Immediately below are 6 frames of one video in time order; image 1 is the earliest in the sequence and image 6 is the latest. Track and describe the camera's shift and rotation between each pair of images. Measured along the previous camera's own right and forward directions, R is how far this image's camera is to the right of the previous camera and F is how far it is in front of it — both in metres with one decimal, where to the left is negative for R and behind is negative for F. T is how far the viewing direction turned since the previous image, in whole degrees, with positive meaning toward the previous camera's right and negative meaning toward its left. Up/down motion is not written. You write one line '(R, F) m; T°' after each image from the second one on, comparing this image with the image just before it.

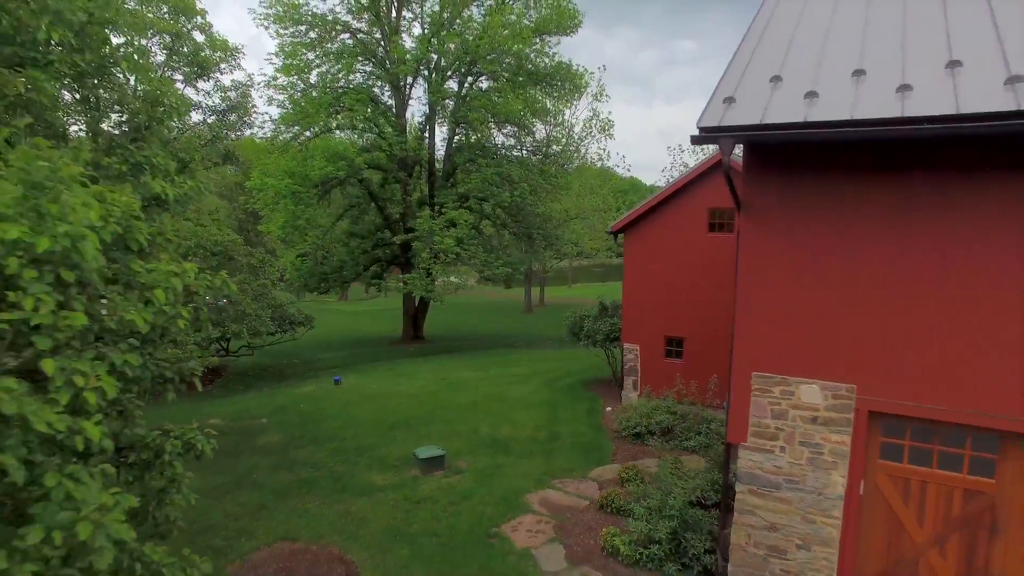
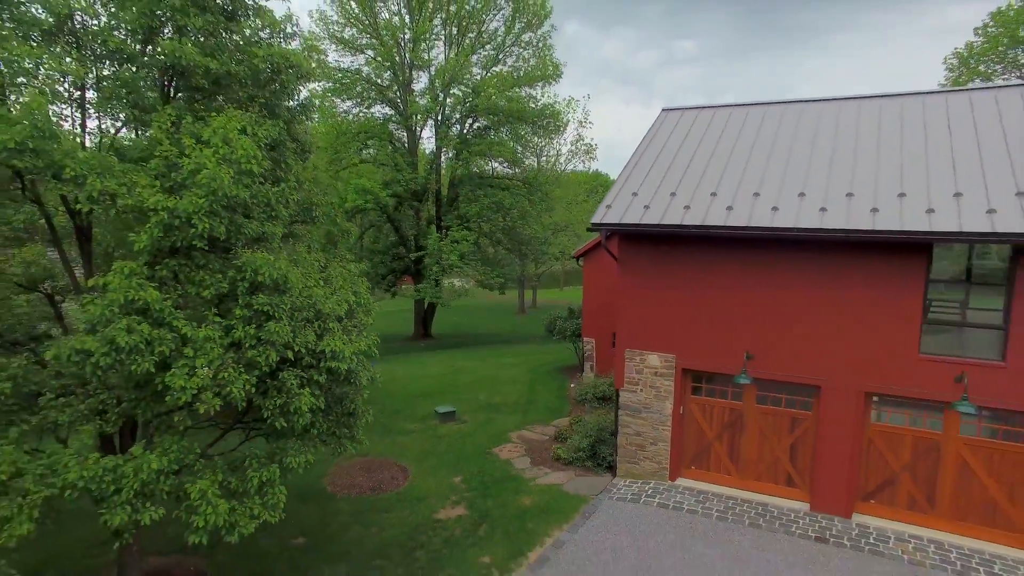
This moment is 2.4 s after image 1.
(+0.4, -4.7) m; 0°
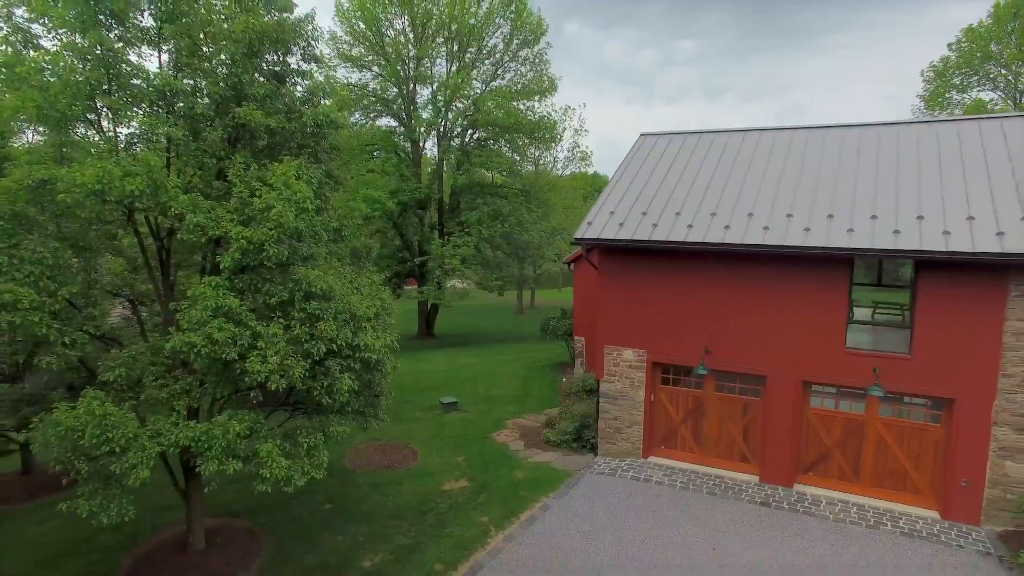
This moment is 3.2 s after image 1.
(+0.1, -1.6) m; 0°
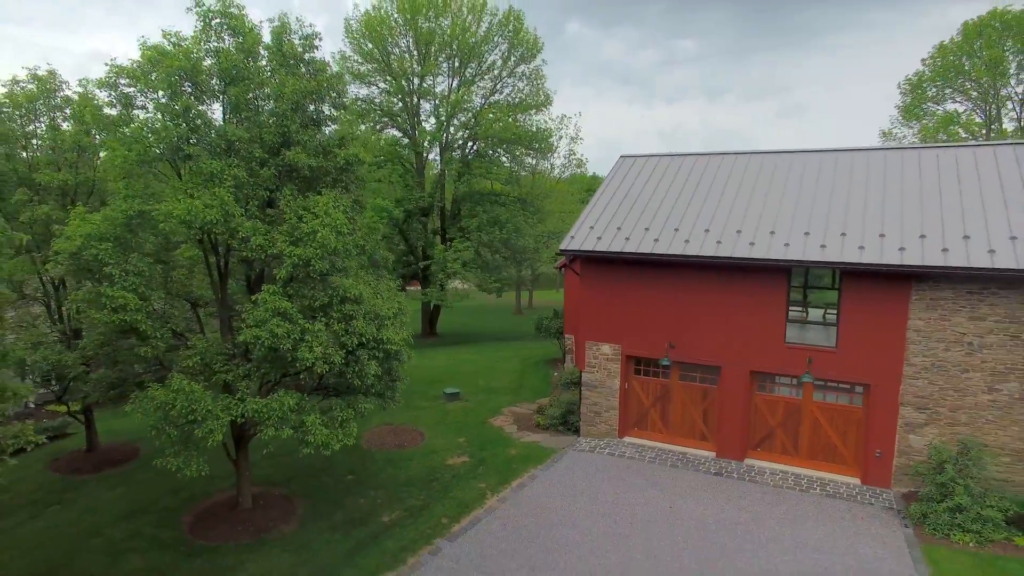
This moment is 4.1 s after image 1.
(+0.2, -1.9) m; 0°
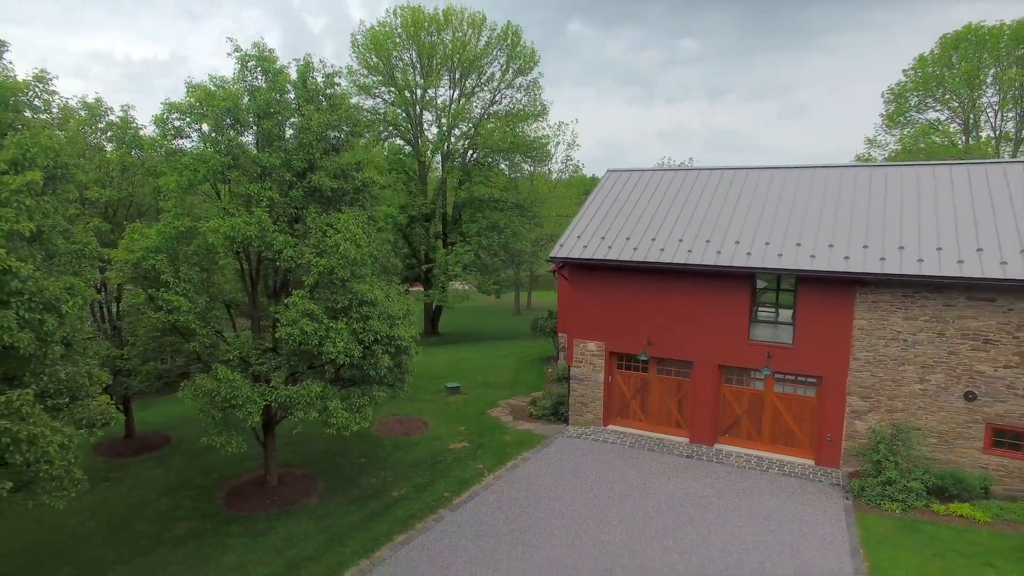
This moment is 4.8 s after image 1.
(+0.2, -1.5) m; 0°
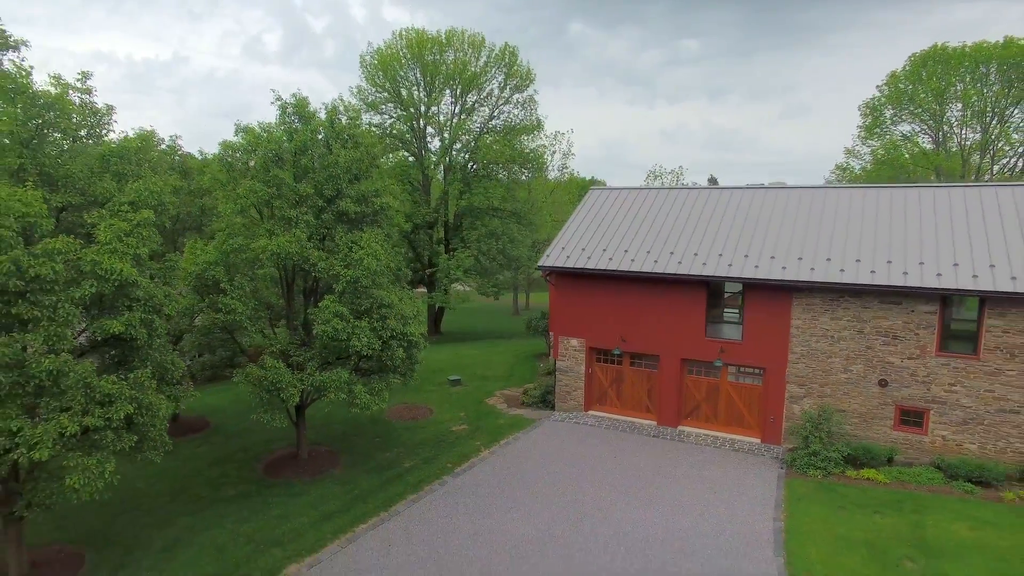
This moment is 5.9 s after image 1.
(+0.3, -2.3) m; 0°
